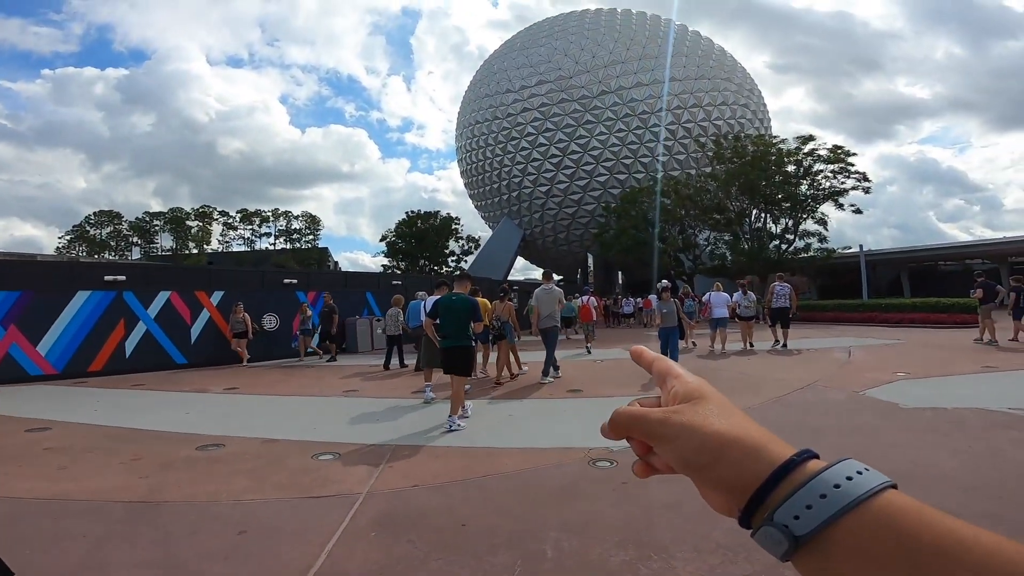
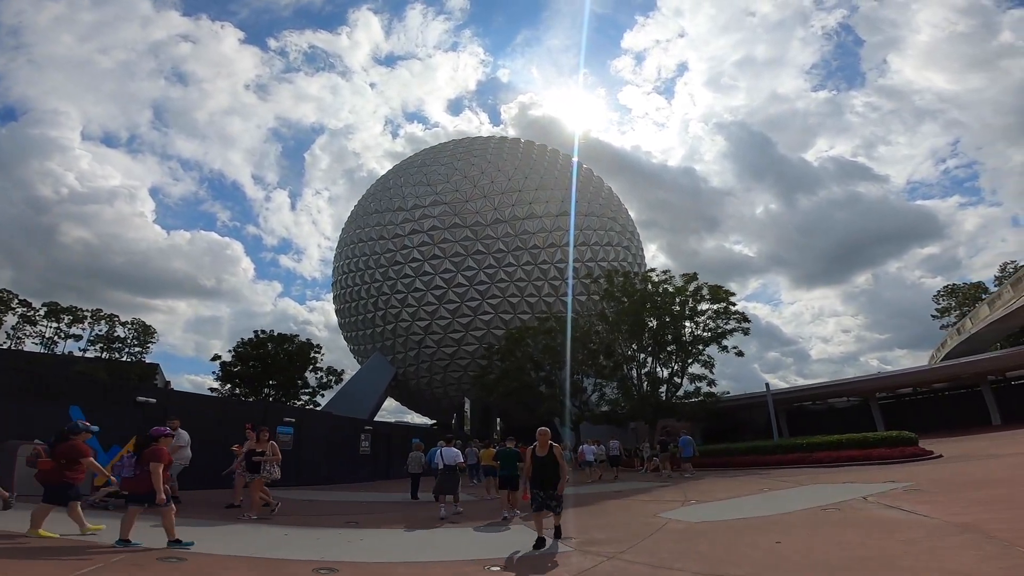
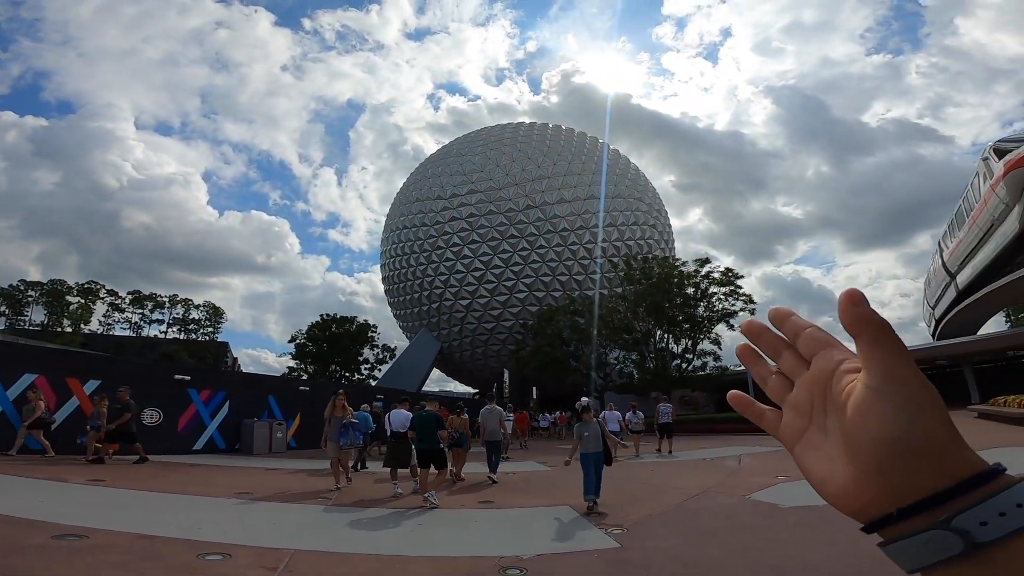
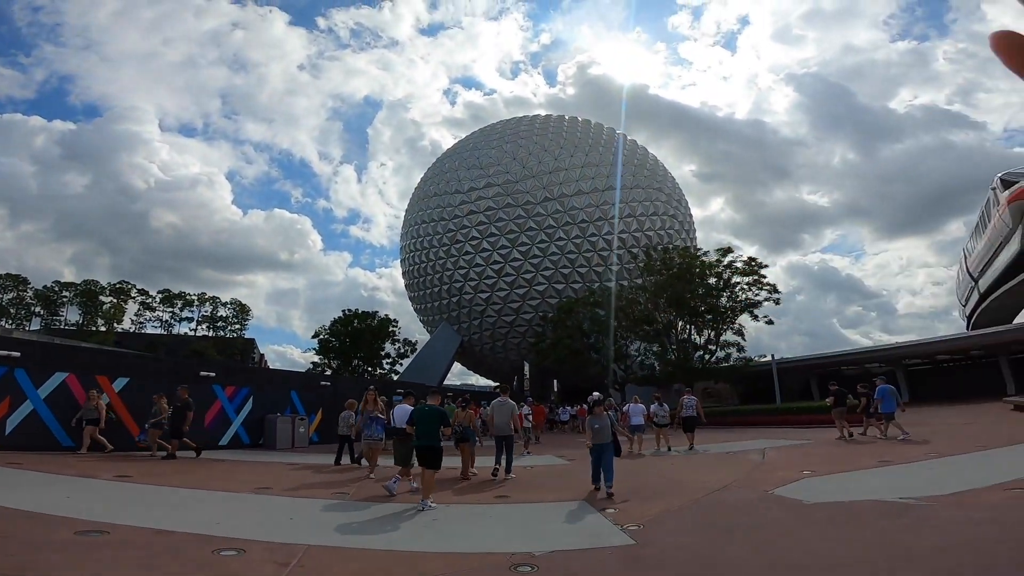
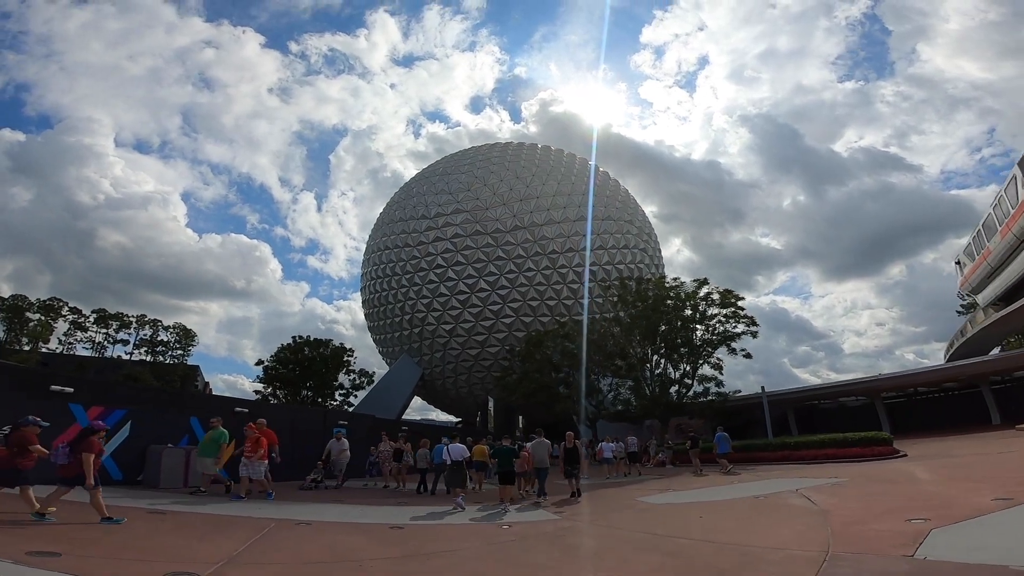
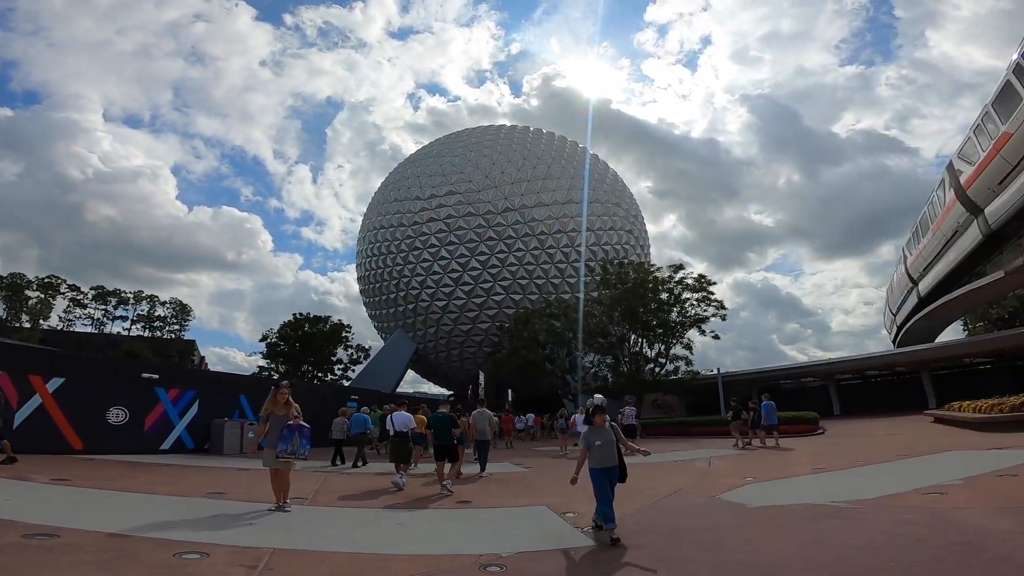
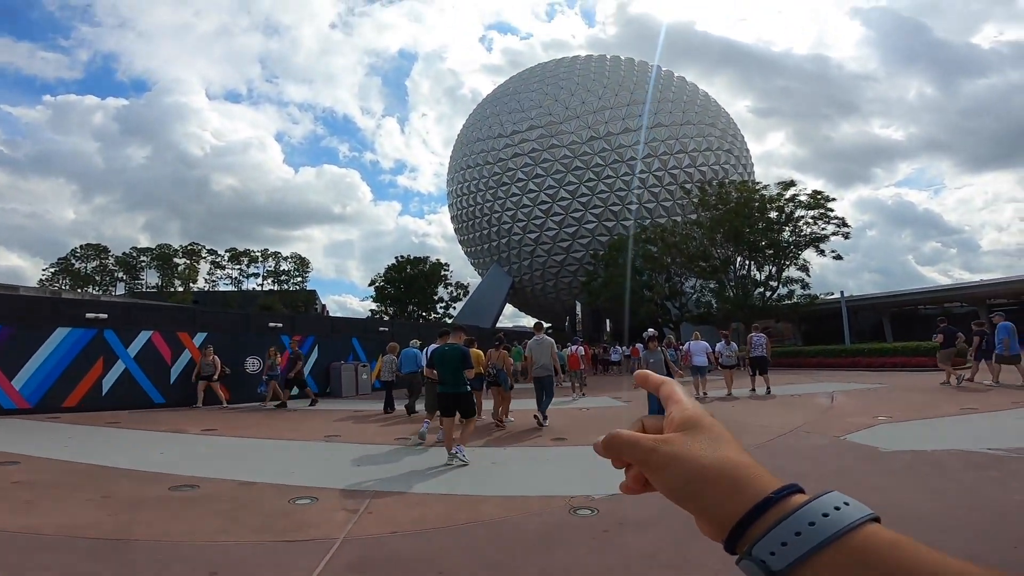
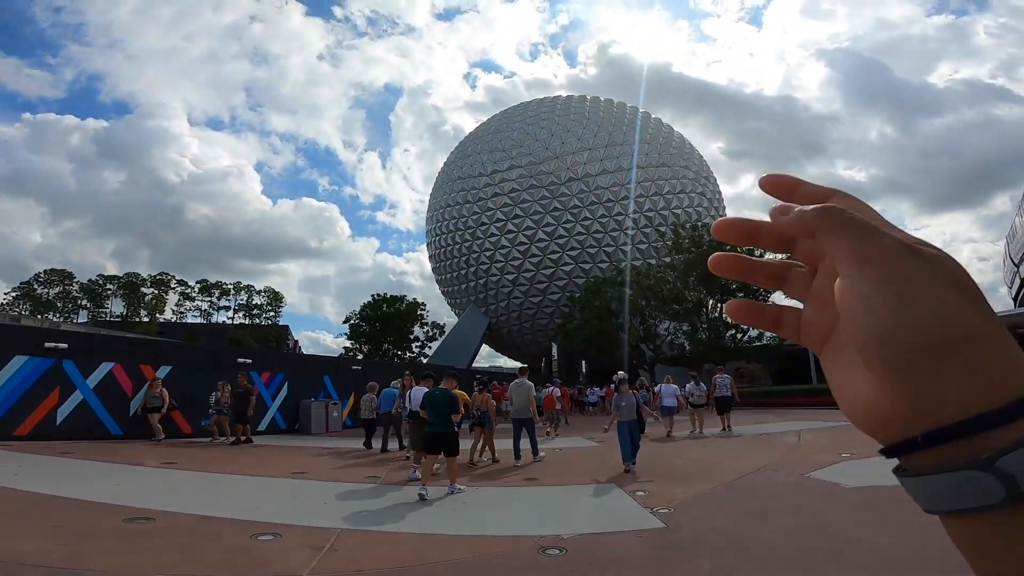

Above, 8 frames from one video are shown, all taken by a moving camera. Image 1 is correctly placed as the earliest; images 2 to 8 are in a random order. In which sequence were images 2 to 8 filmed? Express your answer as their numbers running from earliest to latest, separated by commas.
7, 8, 4, 3, 6, 5, 2
